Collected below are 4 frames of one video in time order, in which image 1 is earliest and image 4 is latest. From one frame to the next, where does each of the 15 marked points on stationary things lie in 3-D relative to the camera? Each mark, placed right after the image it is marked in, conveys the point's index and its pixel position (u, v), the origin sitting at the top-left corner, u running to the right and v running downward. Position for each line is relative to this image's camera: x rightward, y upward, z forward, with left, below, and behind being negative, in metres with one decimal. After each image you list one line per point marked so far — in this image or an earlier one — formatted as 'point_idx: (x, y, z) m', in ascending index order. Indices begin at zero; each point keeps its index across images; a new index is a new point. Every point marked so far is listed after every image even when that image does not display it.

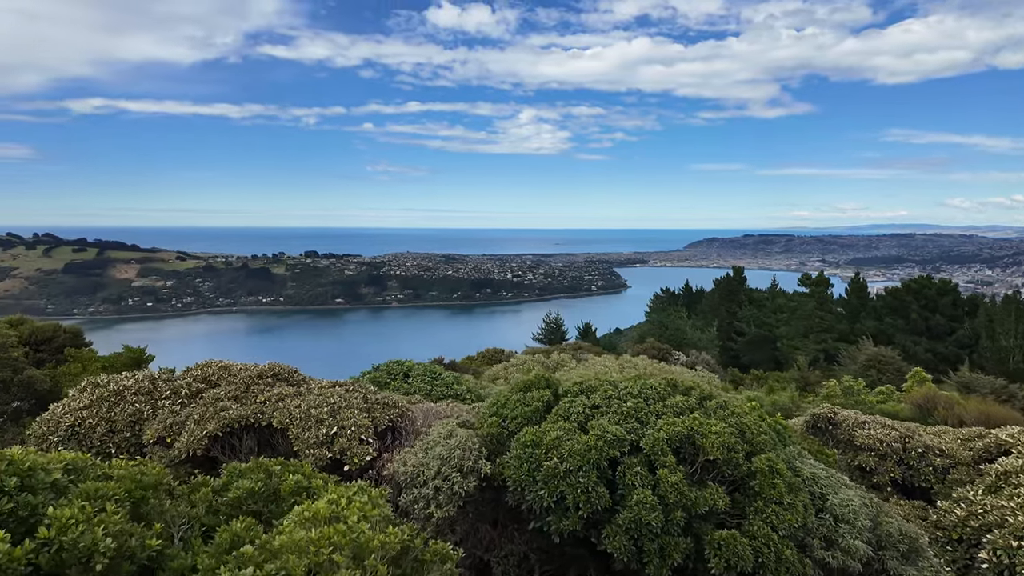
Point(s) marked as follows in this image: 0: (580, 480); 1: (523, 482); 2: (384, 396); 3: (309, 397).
0: (+0.7, -1.9, +4.9) m
1: (+0.1, -2.0, +5.1) m
2: (-2.0, -1.7, +7.8) m
3: (-2.8, -1.5, +6.9) m
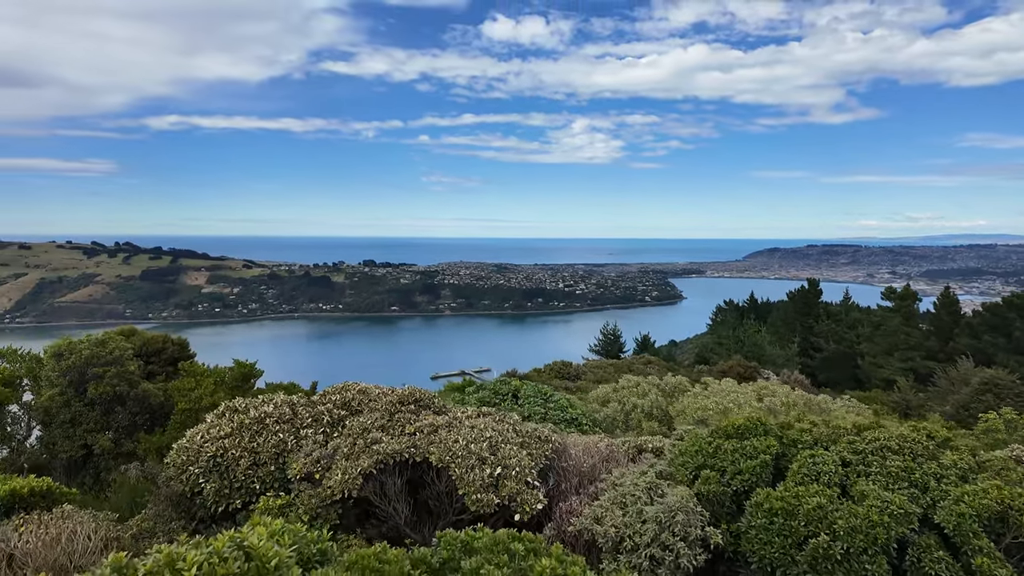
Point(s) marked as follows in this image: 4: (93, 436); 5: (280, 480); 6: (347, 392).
0: (+2.7, -2.1, +3.7) m
1: (+2.1, -2.2, +4.0) m
2: (+0.3, -1.9, +6.9) m
3: (-0.6, -1.7, +6.1) m
4: (-7.7, -2.7, +9.1) m
5: (-2.6, -2.2, +5.6) m
6: (-2.3, -1.4, +6.7) m
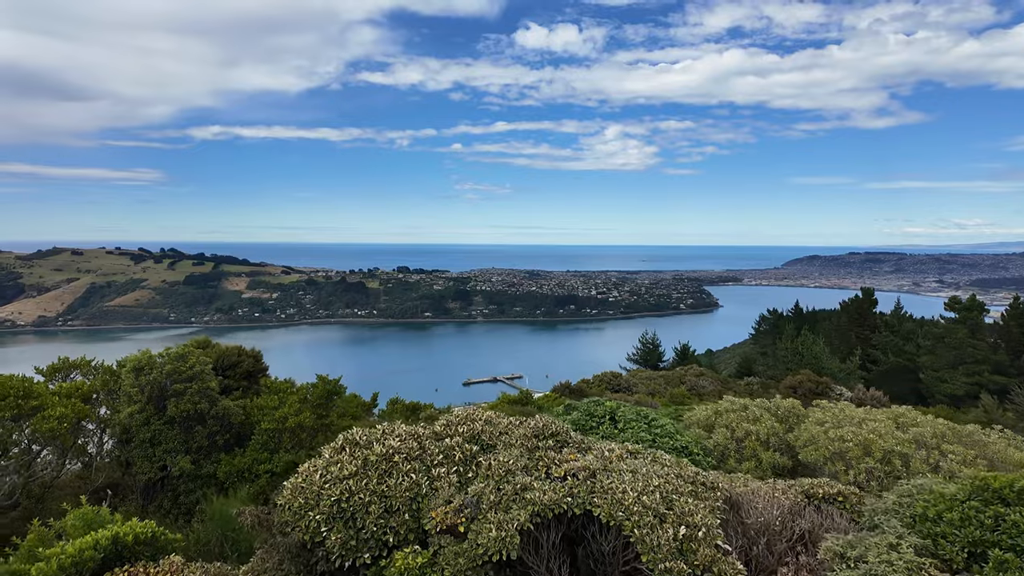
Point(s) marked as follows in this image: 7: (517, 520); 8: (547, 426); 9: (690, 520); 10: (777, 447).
0: (+4.3, -2.3, +2.6) m
1: (+3.8, -2.4, +2.8) m
2: (+2.1, -2.1, +5.8) m
3: (+1.1, -1.9, +5.1) m
4: (-5.8, -2.9, +8.5) m
5: (-0.9, -2.3, +4.7) m
6: (-0.5, -1.6, +5.8) m
7: (0.0, -2.1, +4.5) m
8: (+0.4, -1.6, +5.9) m
9: (+1.6, -2.2, +4.6) m
10: (+5.3, -3.1, +9.9) m
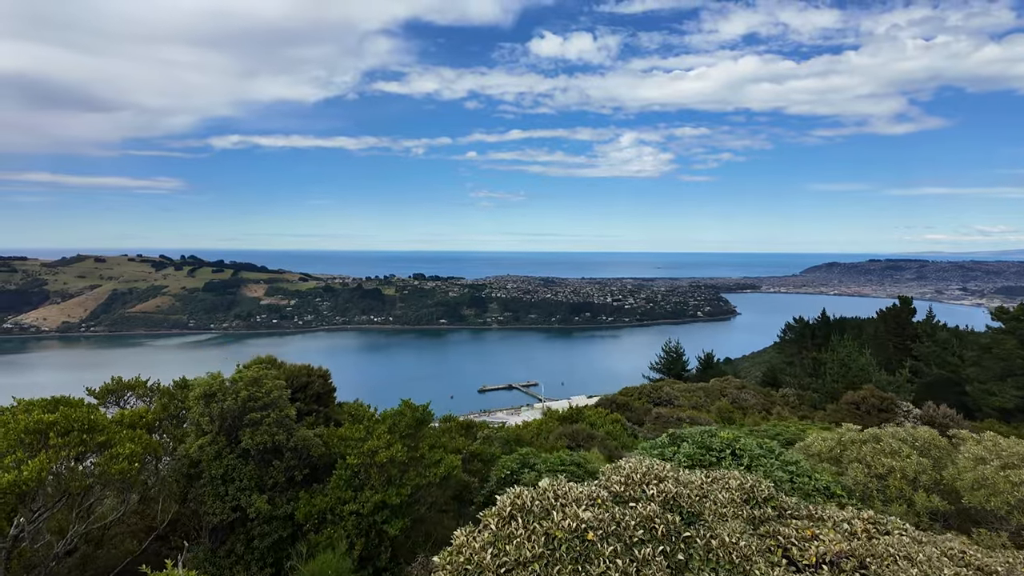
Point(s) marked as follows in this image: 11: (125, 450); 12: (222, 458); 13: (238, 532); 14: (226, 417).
0: (+6.0, -2.4, +1.2) m
1: (+5.5, -2.5, +1.5) m
2: (+3.9, -2.3, +4.5) m
3: (+2.9, -2.1, +3.8) m
4: (-3.9, -3.1, +7.4) m
5: (+0.9, -2.5, +3.5) m
6: (+1.3, -1.8, +4.6) m
7: (+1.8, -2.3, +3.2) m
8: (+2.2, -1.8, +4.7) m
9: (+3.4, -2.3, +3.3) m
10: (+7.2, -3.4, +8.5) m
11: (-5.0, -2.1, +6.4) m
12: (-4.4, -2.6, +7.5) m
13: (-4.1, -3.7, +7.5) m
14: (-4.5, -2.0, +7.8) m
